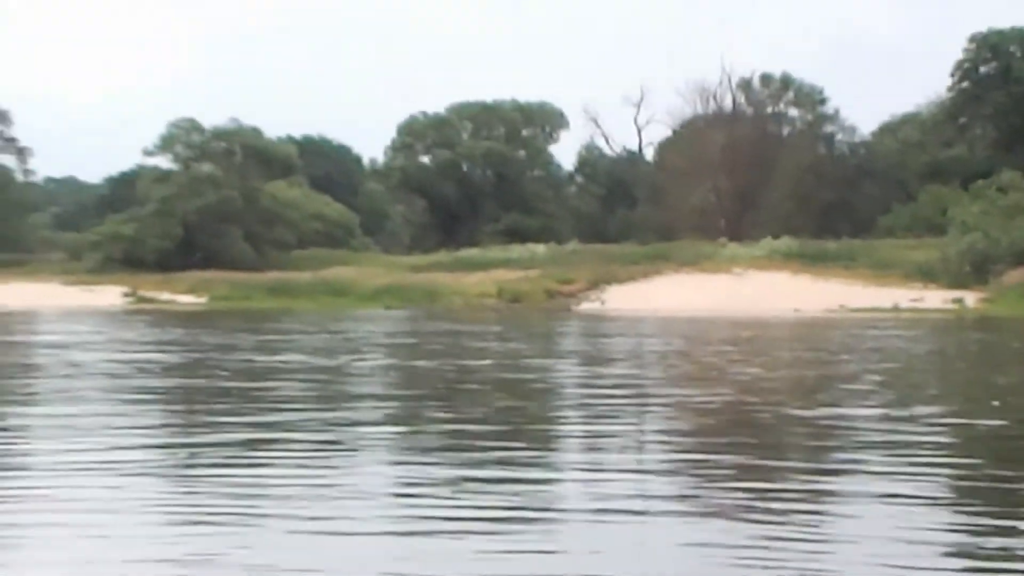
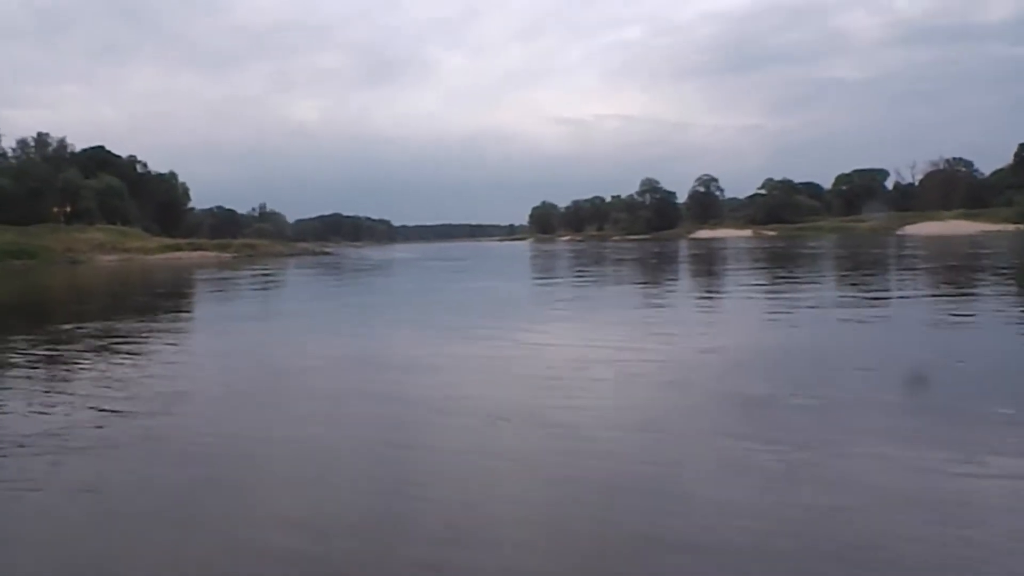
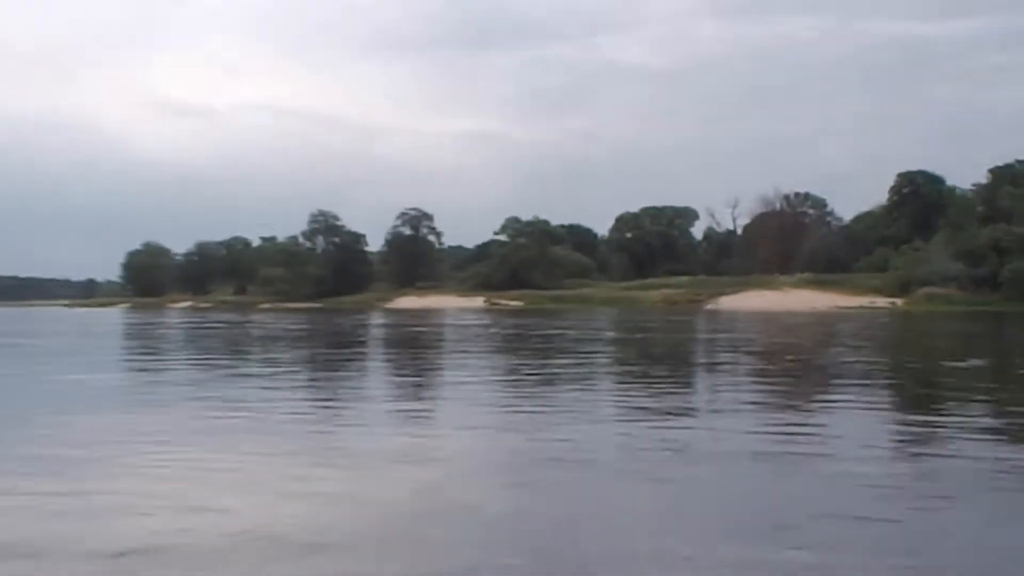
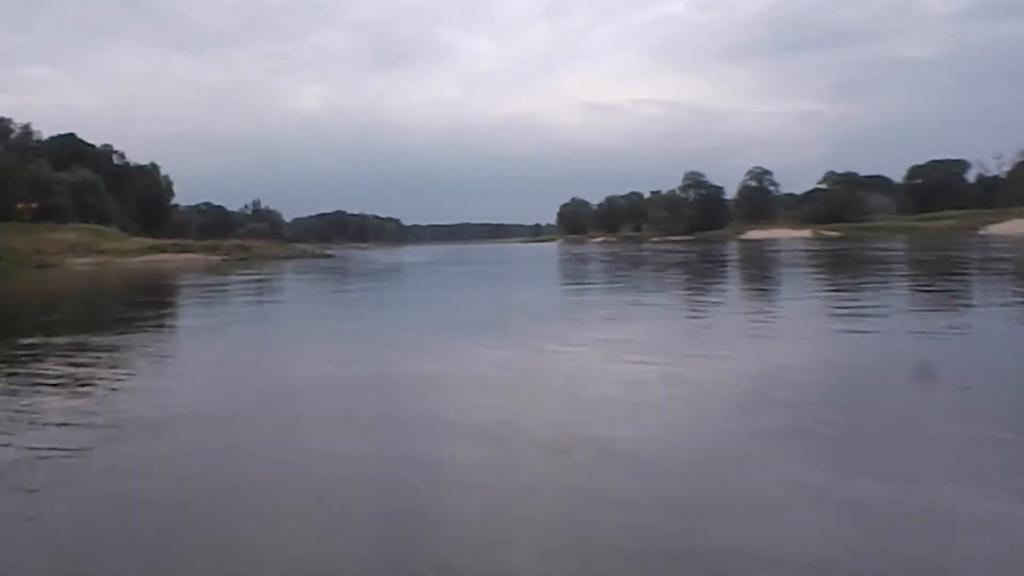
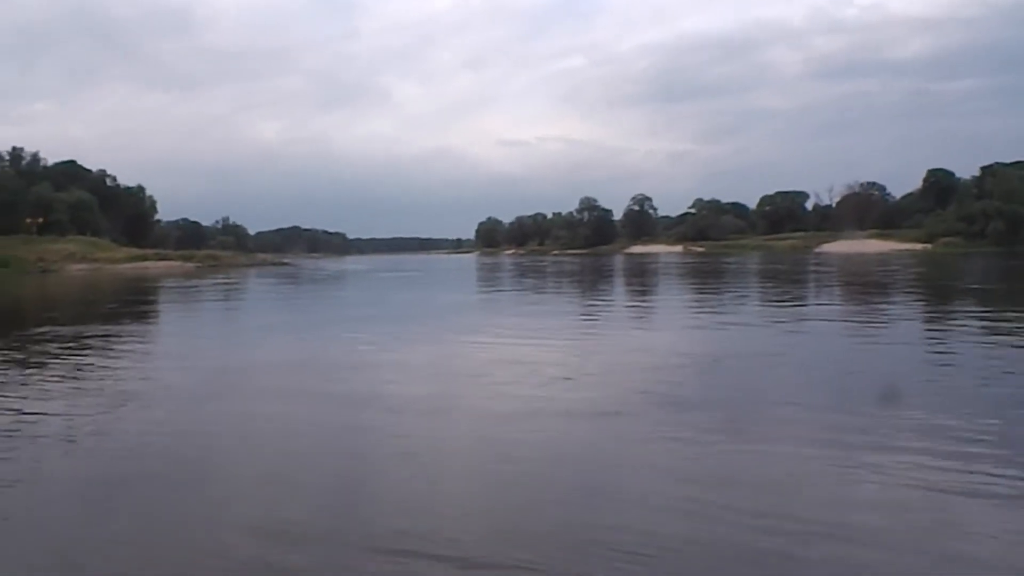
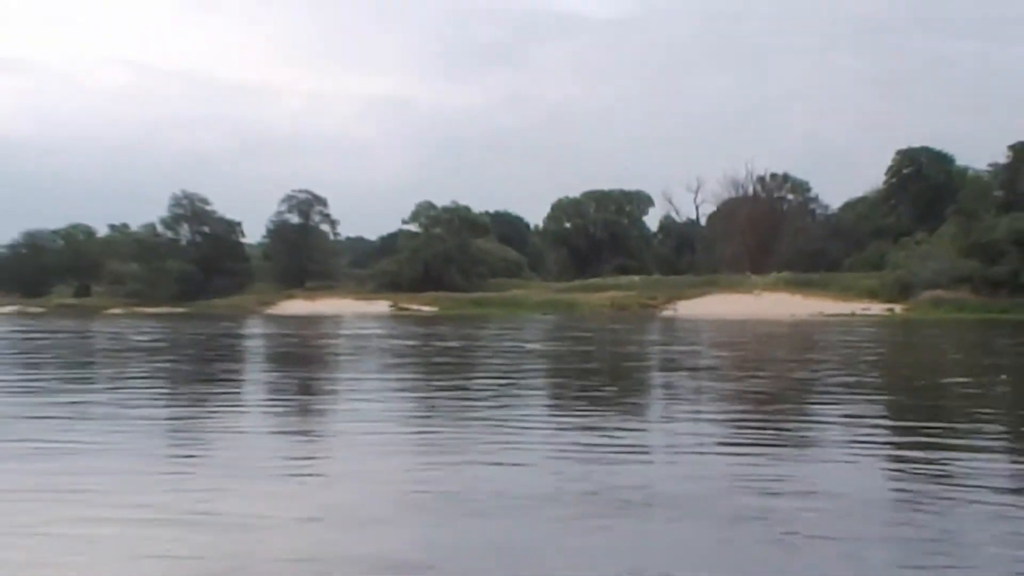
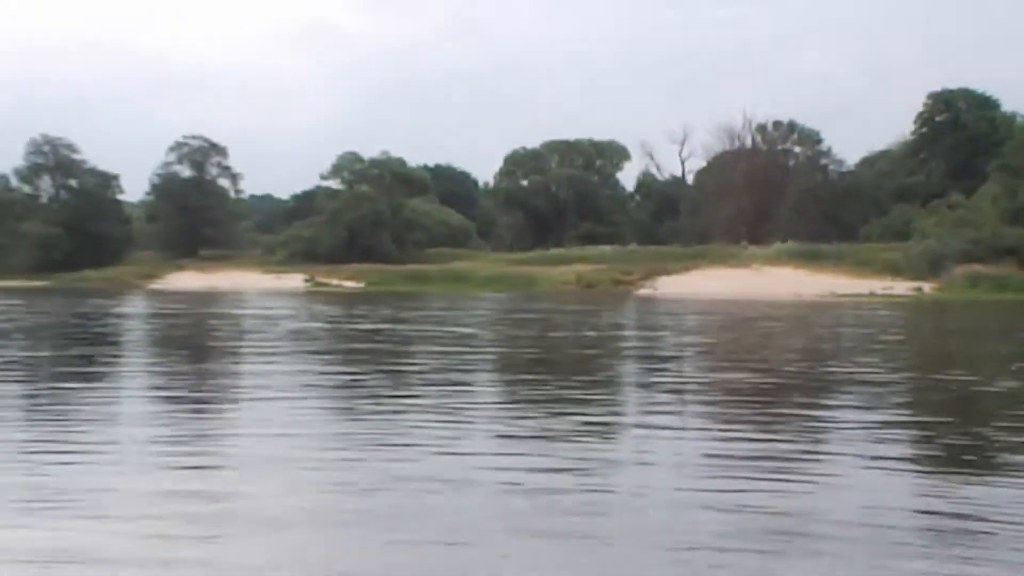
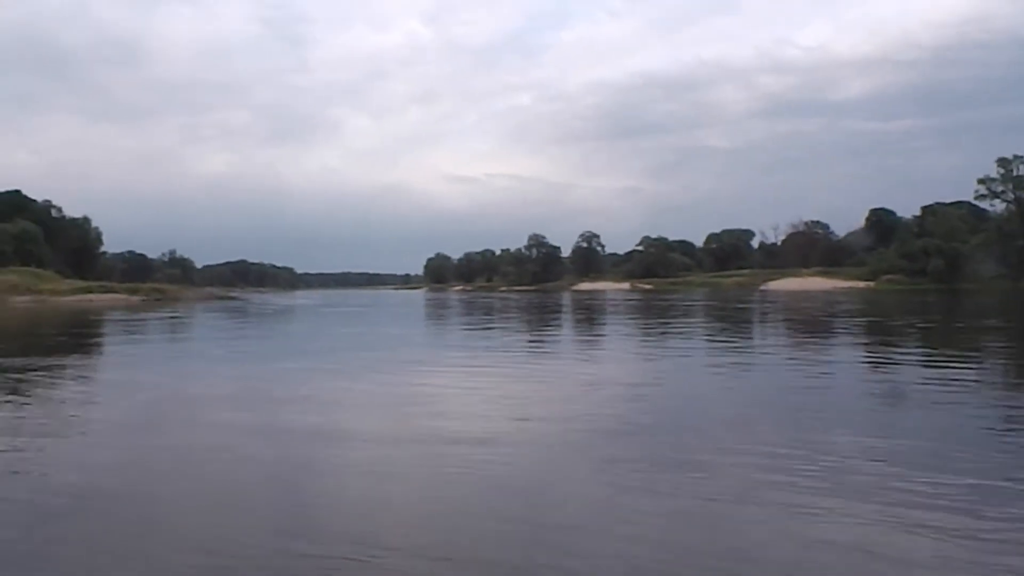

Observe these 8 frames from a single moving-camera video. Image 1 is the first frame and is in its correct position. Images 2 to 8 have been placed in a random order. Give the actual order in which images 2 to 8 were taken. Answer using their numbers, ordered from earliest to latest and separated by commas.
7, 6, 3, 8, 5, 2, 4
